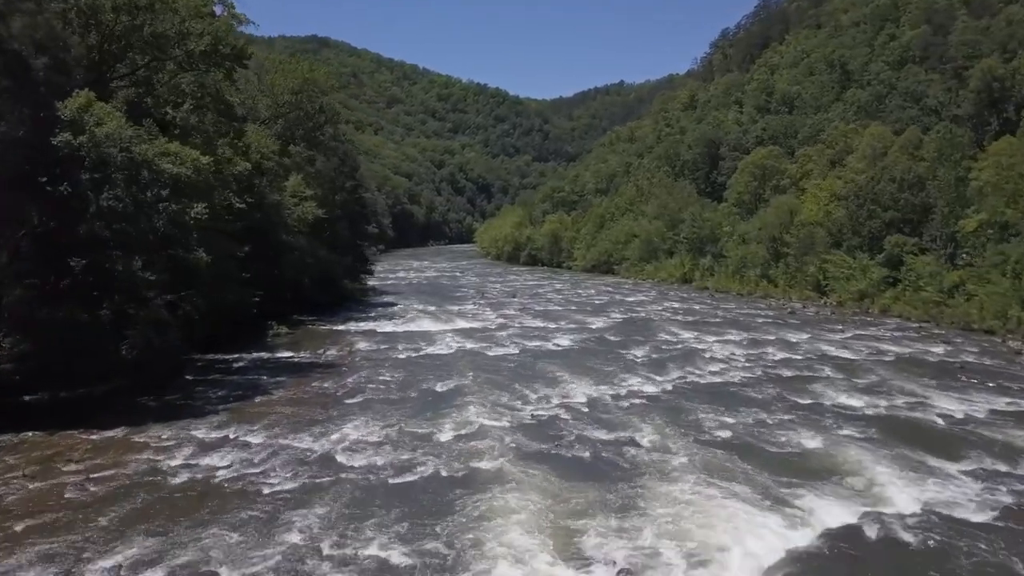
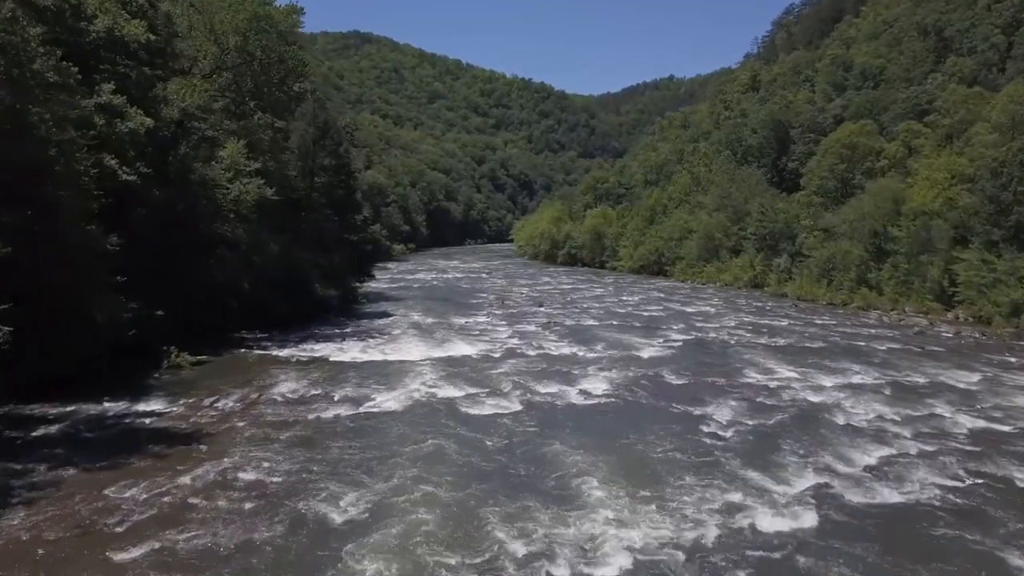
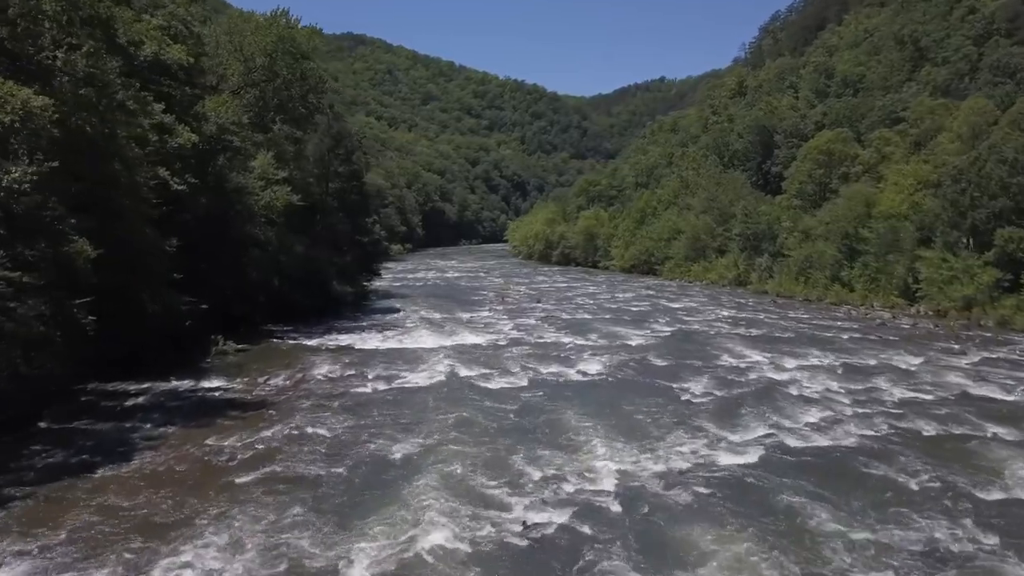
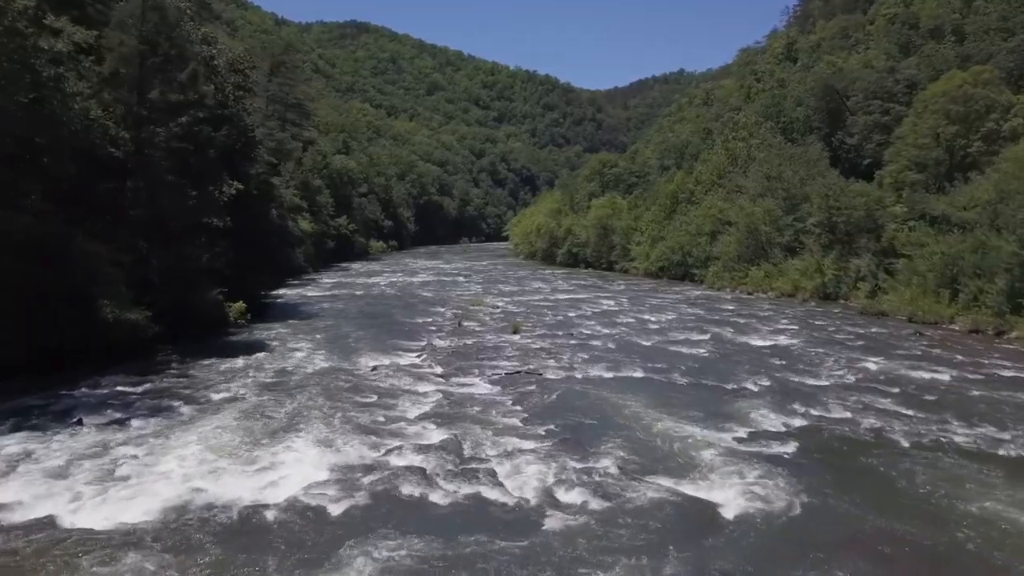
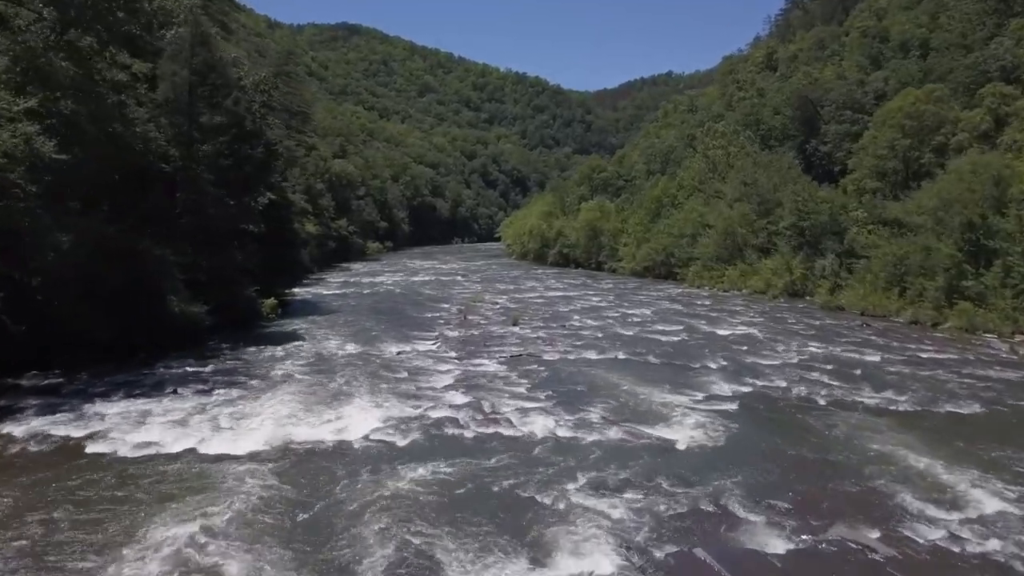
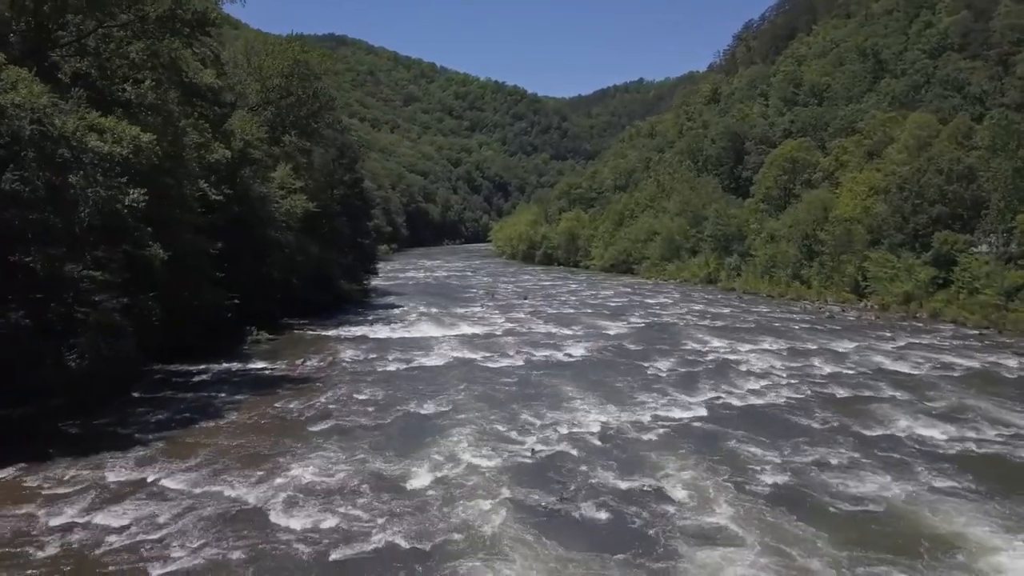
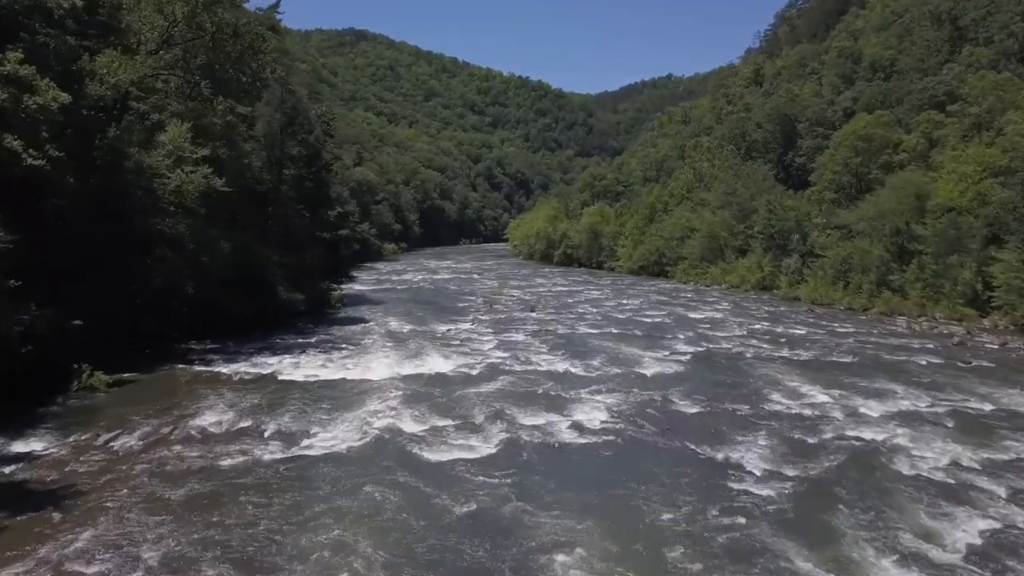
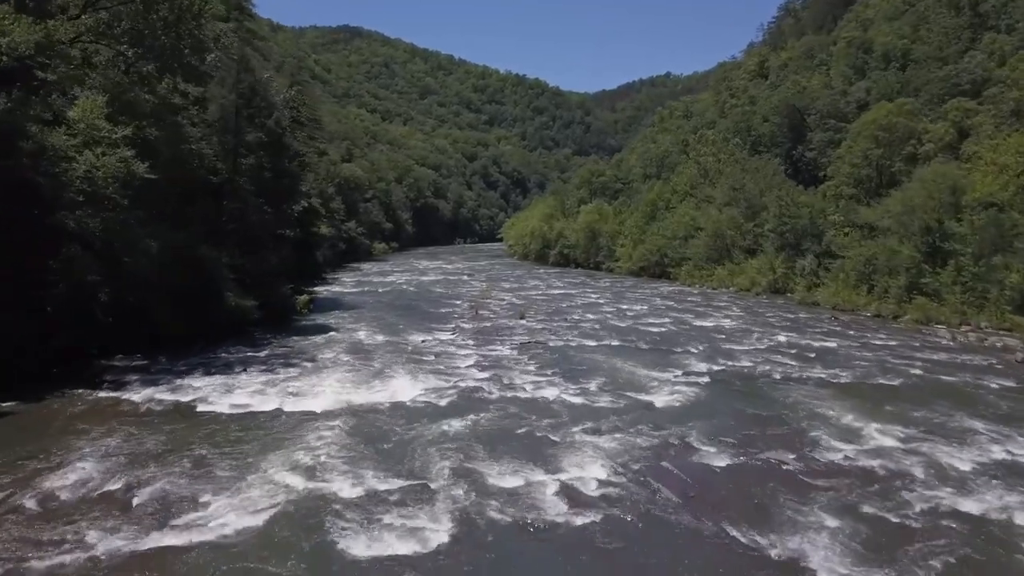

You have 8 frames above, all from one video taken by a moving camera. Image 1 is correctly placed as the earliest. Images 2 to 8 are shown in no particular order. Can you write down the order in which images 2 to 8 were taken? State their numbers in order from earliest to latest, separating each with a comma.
6, 3, 2, 7, 8, 5, 4
